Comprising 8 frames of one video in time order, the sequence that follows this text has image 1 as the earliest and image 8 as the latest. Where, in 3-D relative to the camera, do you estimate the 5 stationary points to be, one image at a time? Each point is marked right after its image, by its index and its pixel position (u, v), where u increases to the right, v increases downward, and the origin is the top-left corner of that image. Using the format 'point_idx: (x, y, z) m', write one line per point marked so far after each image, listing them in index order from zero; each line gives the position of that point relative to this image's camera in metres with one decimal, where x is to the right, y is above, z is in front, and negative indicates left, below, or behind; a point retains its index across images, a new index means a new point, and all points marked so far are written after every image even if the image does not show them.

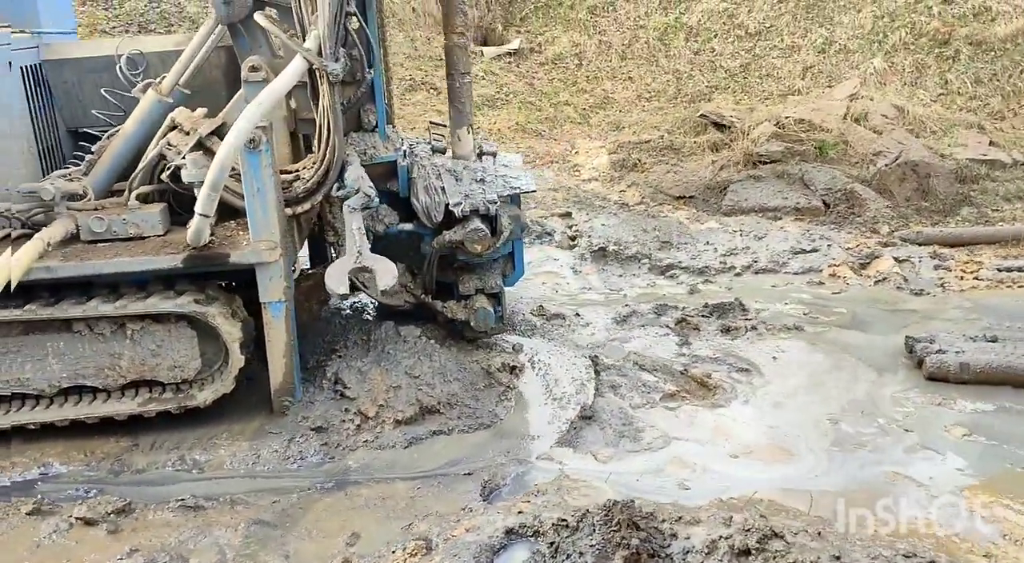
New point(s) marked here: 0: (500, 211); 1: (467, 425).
0: (-0.1, +0.4, +5.3) m
1: (-0.3, -0.8, +5.0) m
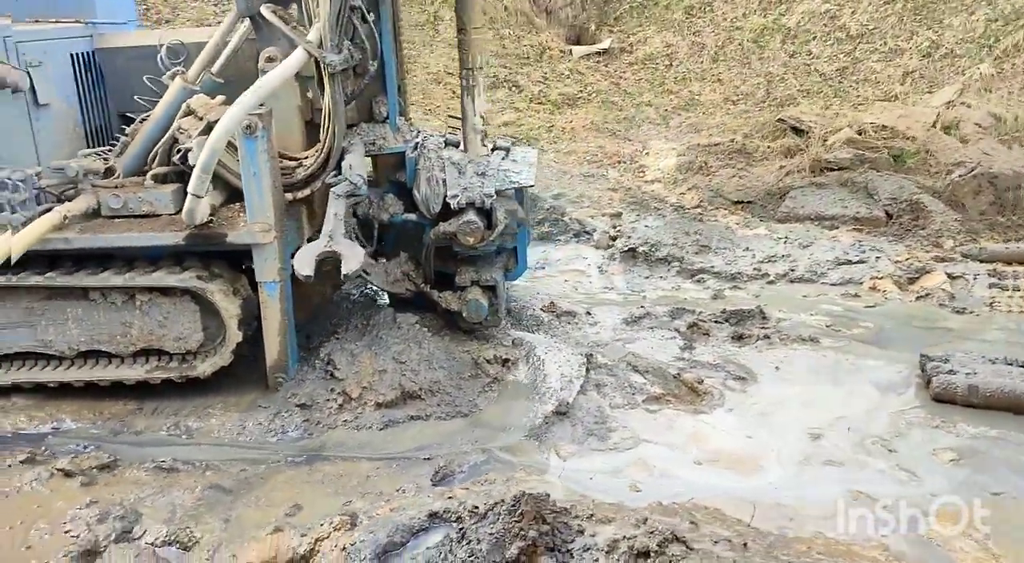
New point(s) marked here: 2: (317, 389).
0: (-0.1, +0.5, +5.4) m
1: (-0.4, -0.7, +5.1) m
2: (-1.2, -0.6, +5.2) m
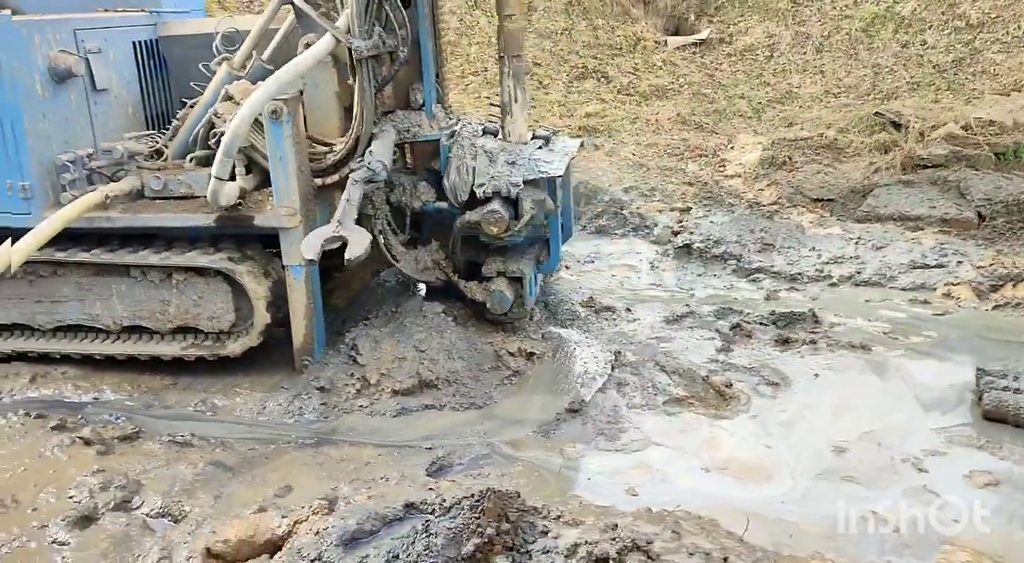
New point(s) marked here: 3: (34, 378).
0: (+0.1, +0.5, +5.3) m
1: (-0.3, -0.7, +5.0) m
2: (-1.0, -0.5, +5.3) m
3: (-3.0, -0.6, +5.6) m
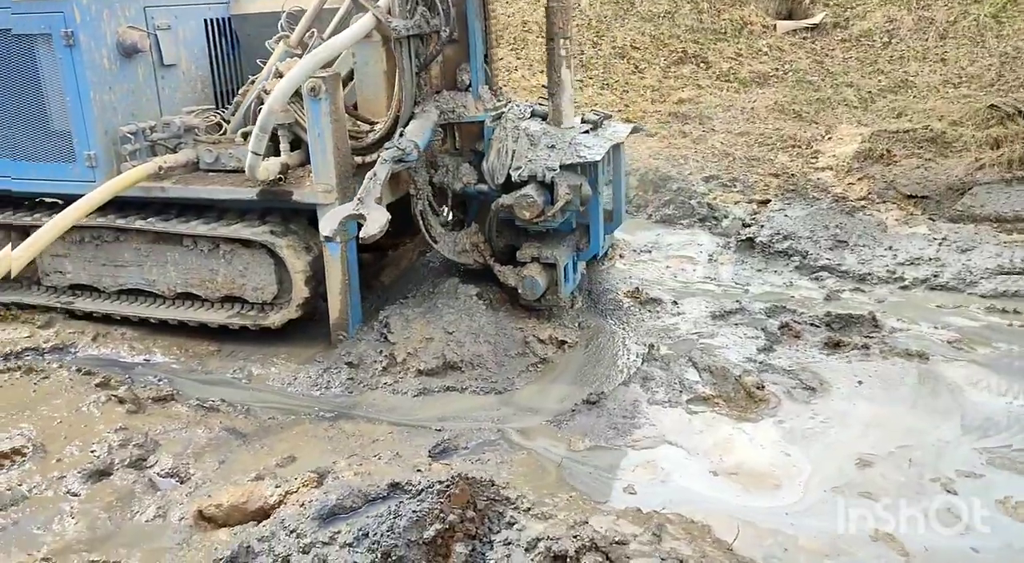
0: (+0.3, +0.6, +5.2) m
1: (-0.2, -0.6, +5.0) m
2: (-0.9, -0.4, +5.3) m
3: (-2.8, -0.4, +5.9) m
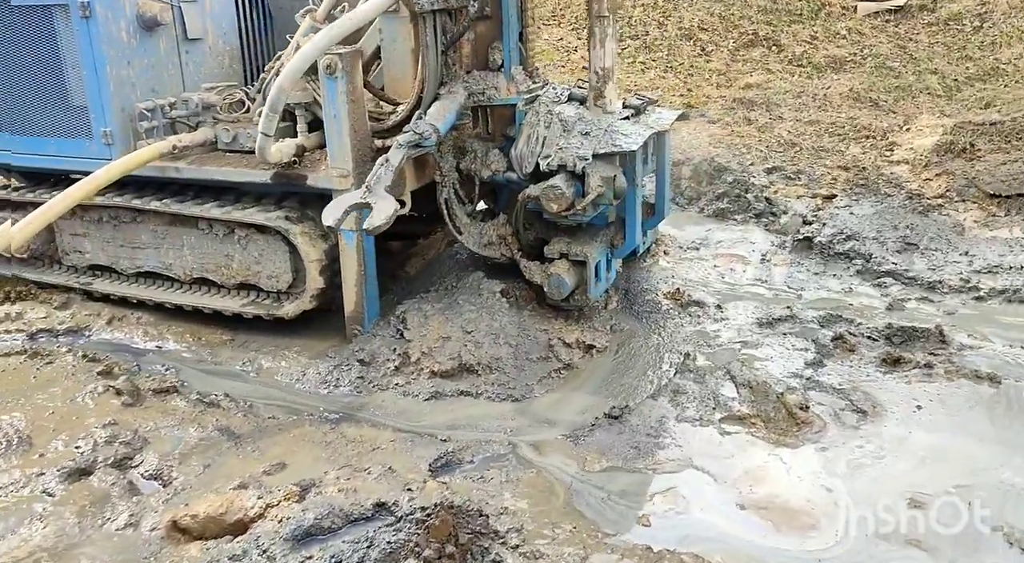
0: (+0.4, +0.6, +4.8) m
1: (-0.1, -0.6, +4.6) m
2: (-0.7, -0.4, +5.0) m
3: (-2.6, -0.3, +5.7) m
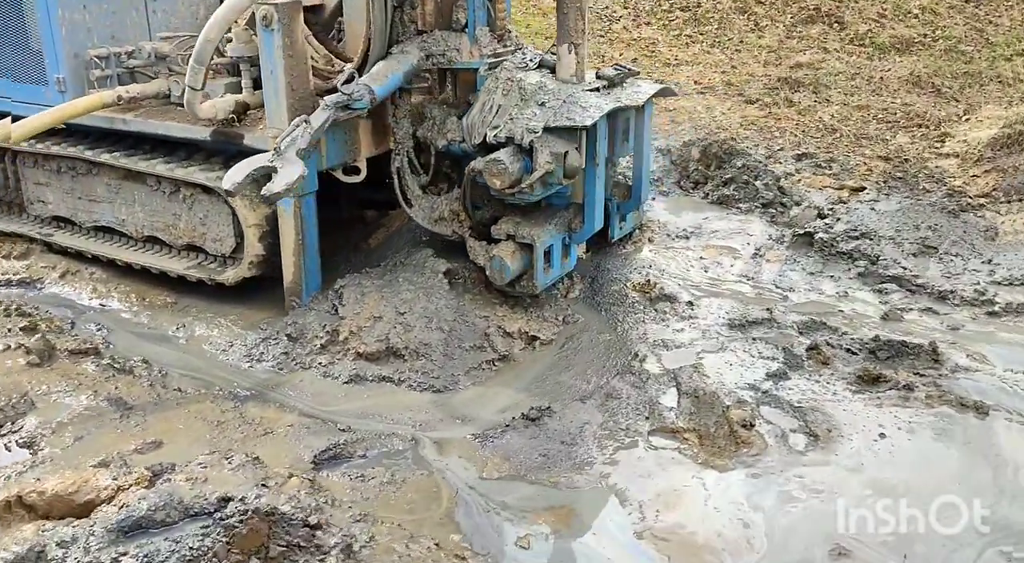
0: (+0.1, +0.7, +4.3) m
1: (-0.5, -0.5, +4.3) m
2: (-1.0, -0.2, +4.7) m
3: (-2.8, 0.0, +5.6) m
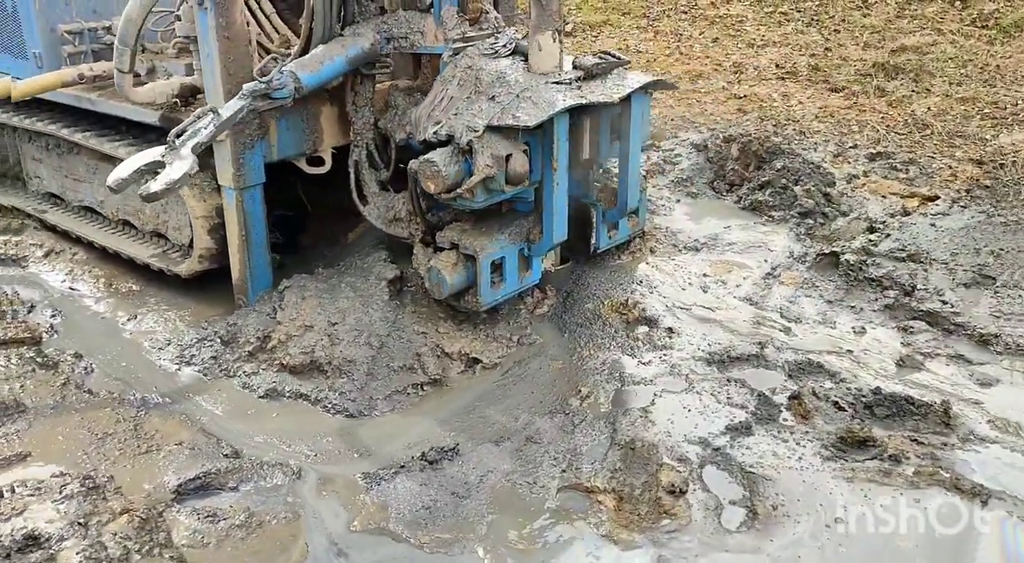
0: (-0.1, +0.6, +3.8) m
1: (-0.8, -0.5, +3.9) m
2: (-1.3, -0.2, +4.4) m
3: (-2.9, +0.2, +5.5) m
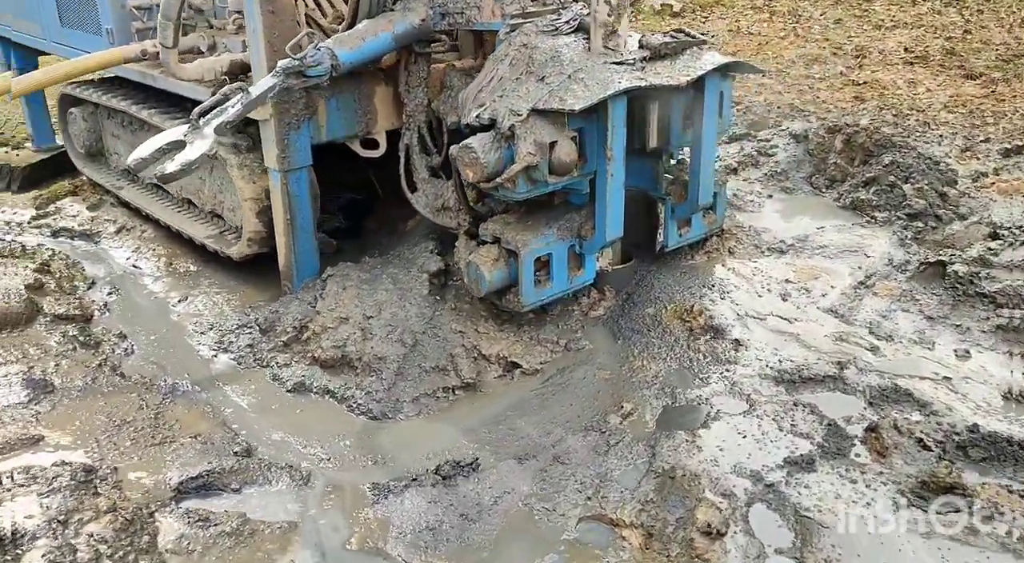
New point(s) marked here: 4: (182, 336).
0: (0.0, +0.6, +3.4) m
1: (-0.6, -0.5, +3.6) m
2: (-1.0, -0.2, +4.2) m
3: (-2.5, +0.3, +5.6) m
4: (-1.6, -0.3, +4.3) m
